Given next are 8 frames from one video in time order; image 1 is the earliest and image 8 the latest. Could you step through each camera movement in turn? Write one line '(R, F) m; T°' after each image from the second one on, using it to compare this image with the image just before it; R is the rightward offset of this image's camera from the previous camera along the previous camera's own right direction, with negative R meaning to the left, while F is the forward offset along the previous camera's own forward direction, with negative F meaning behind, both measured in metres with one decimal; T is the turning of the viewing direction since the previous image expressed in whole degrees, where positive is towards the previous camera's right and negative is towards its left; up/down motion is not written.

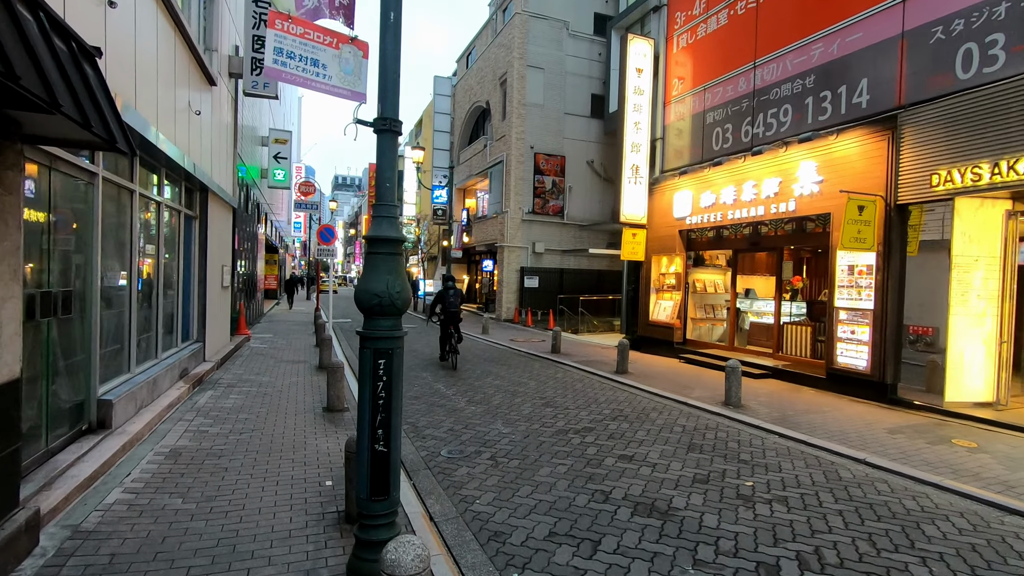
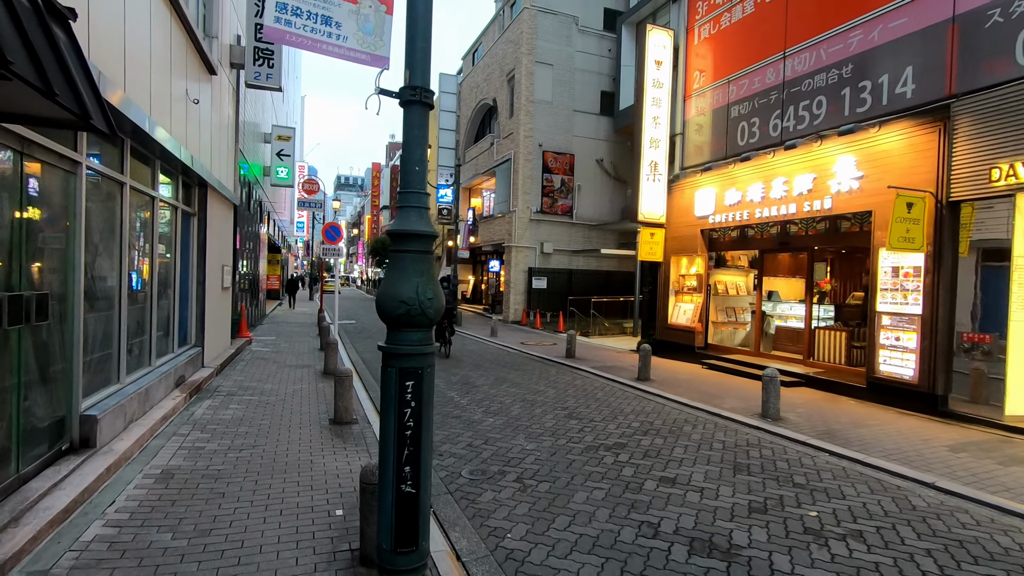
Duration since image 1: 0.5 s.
(-0.3, +0.6) m; 0°
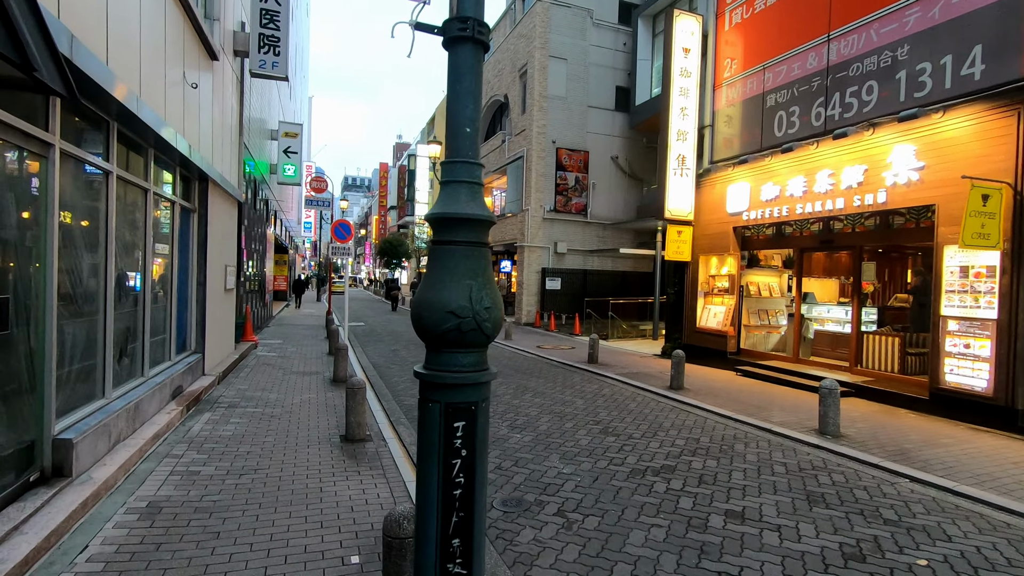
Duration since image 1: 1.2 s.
(-0.3, +0.8) m; -1°
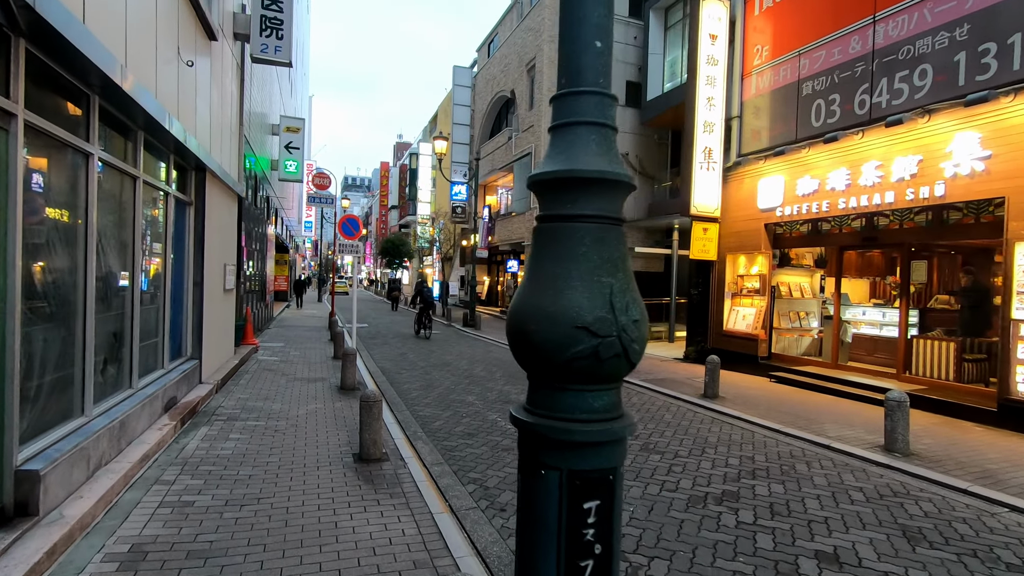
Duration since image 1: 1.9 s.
(-0.4, +0.7) m; 0°
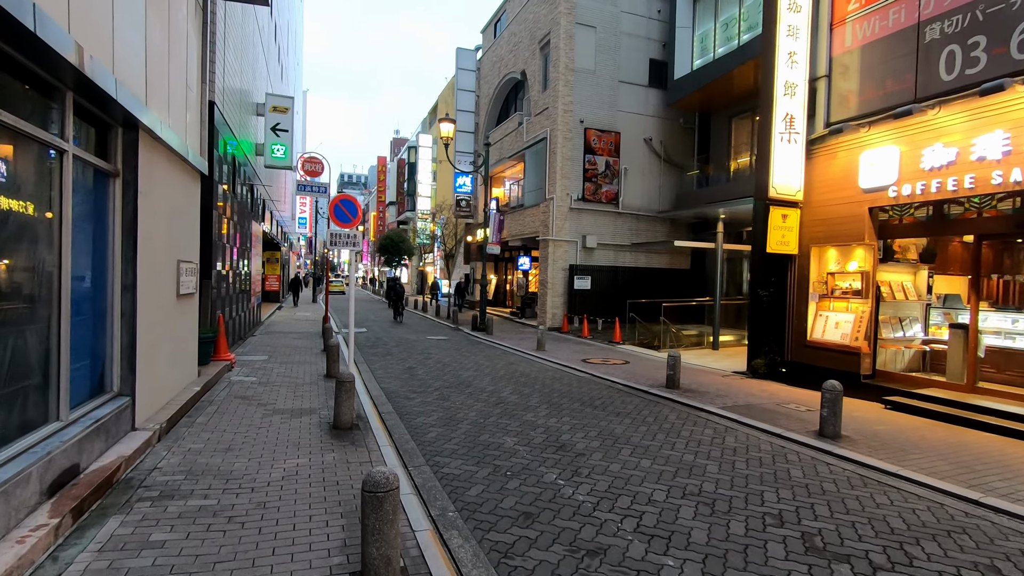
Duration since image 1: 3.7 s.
(-0.7, +2.4) m; 0°
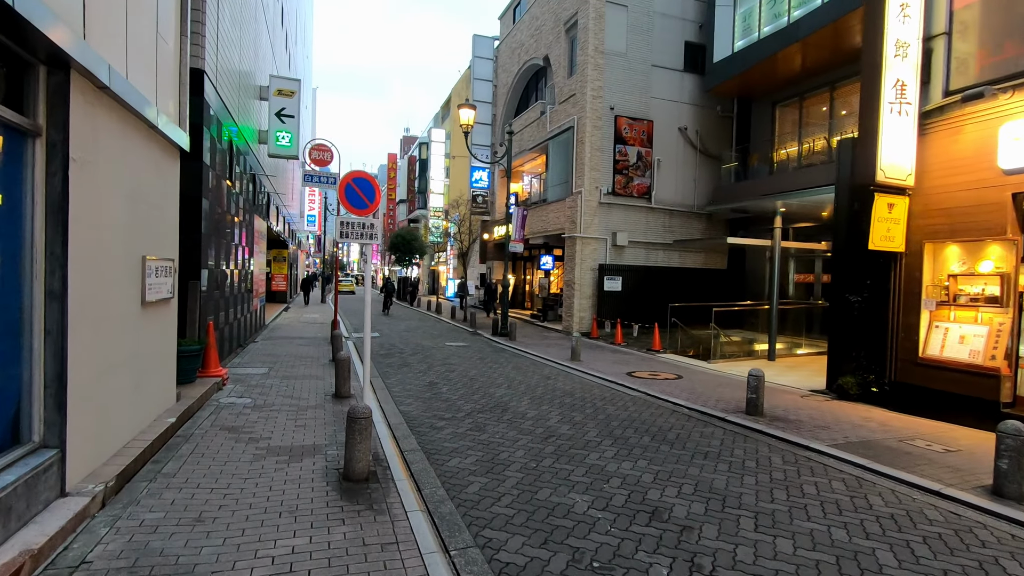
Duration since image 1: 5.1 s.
(-0.6, +1.8) m; -1°
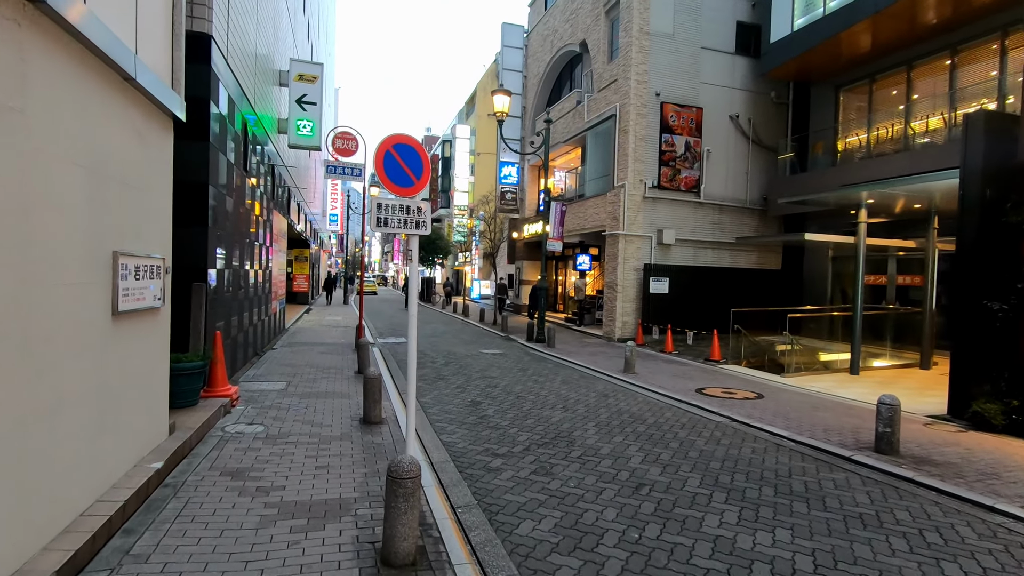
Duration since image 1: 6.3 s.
(-0.6, +1.6) m; -2°
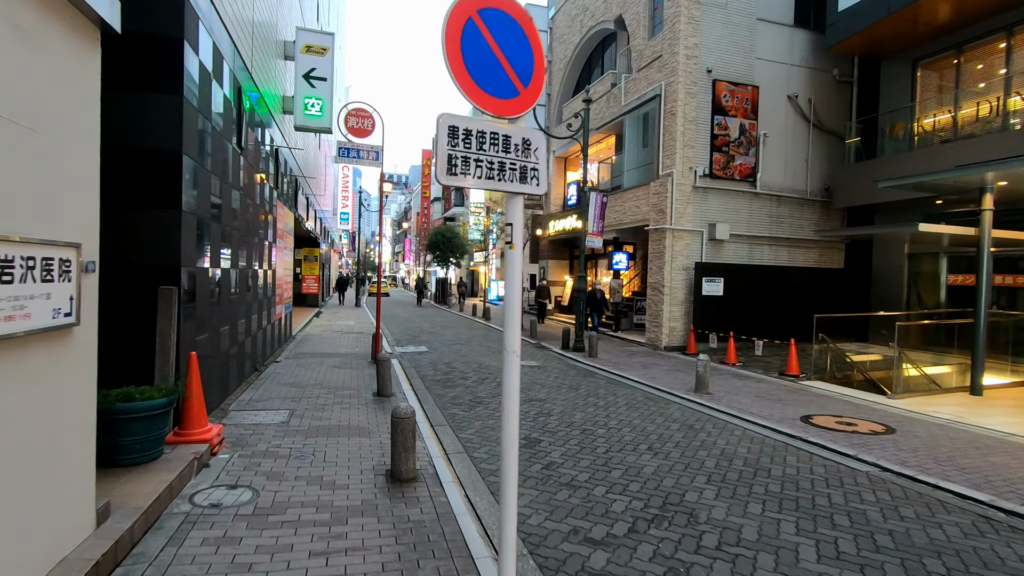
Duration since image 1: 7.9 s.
(-0.8, +2.1) m; -1°
